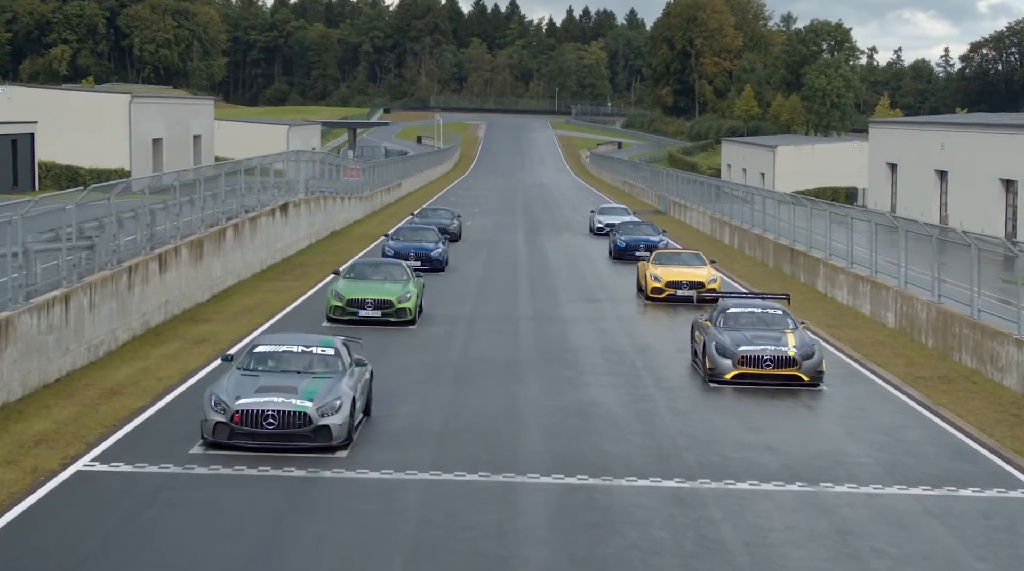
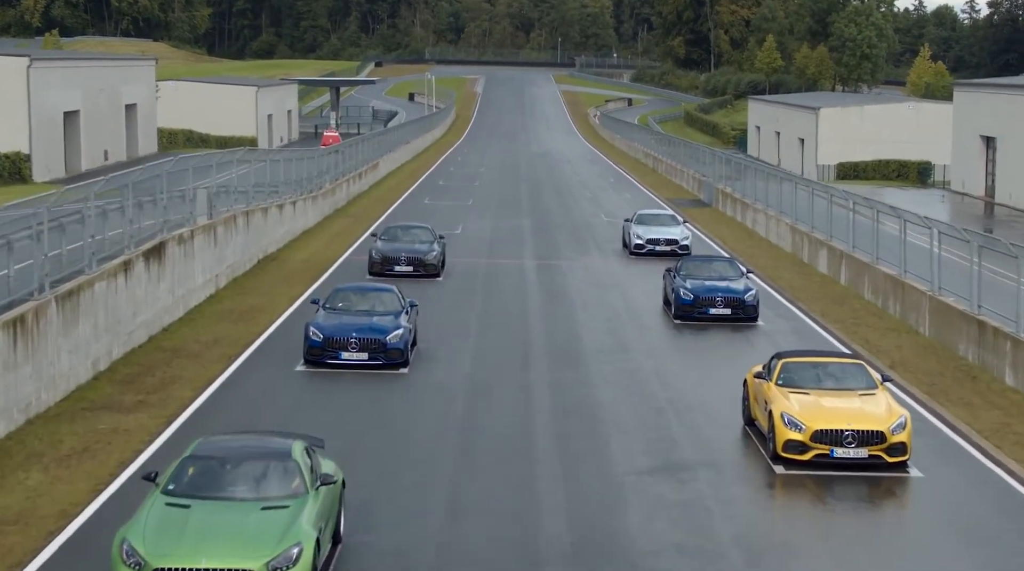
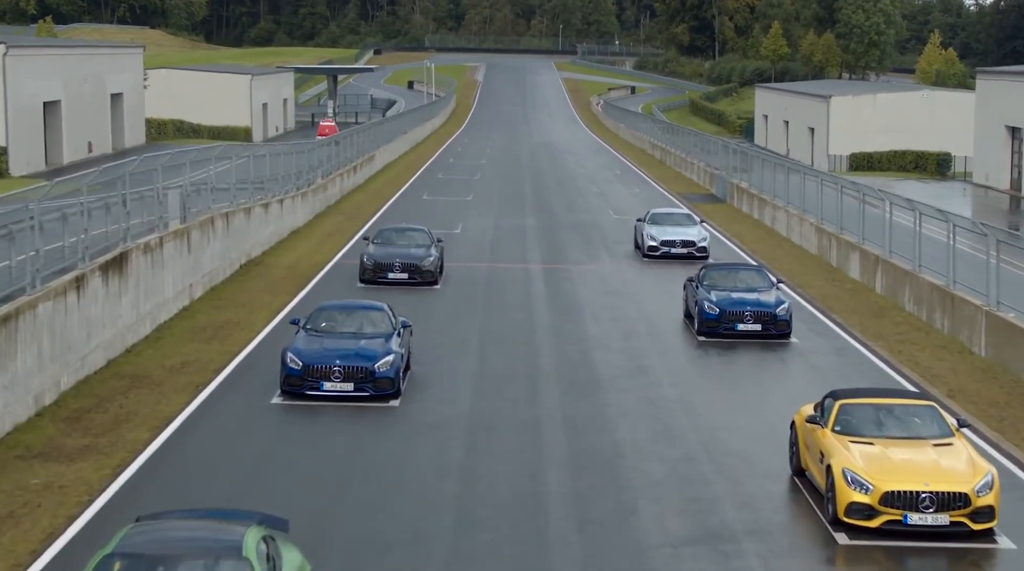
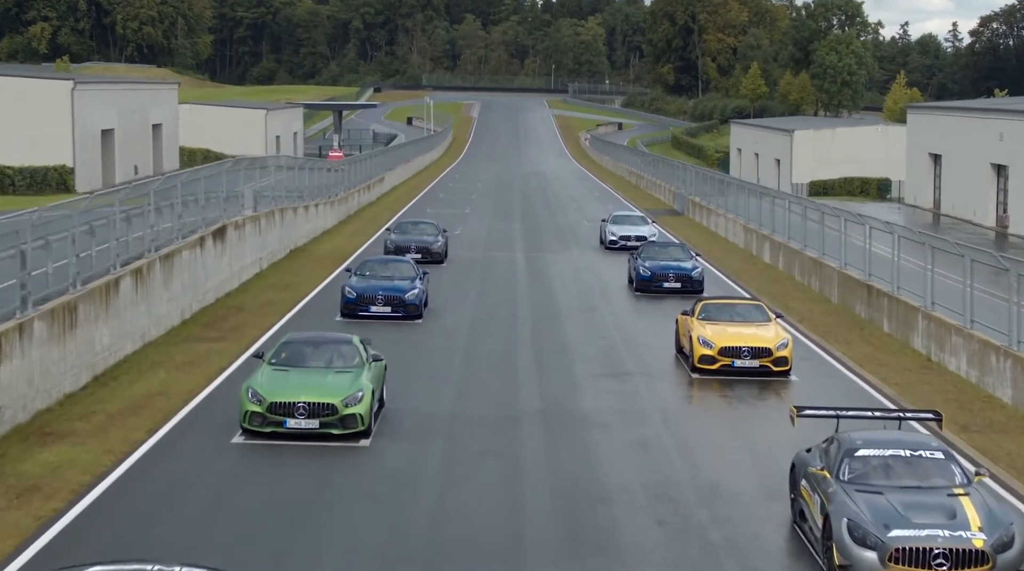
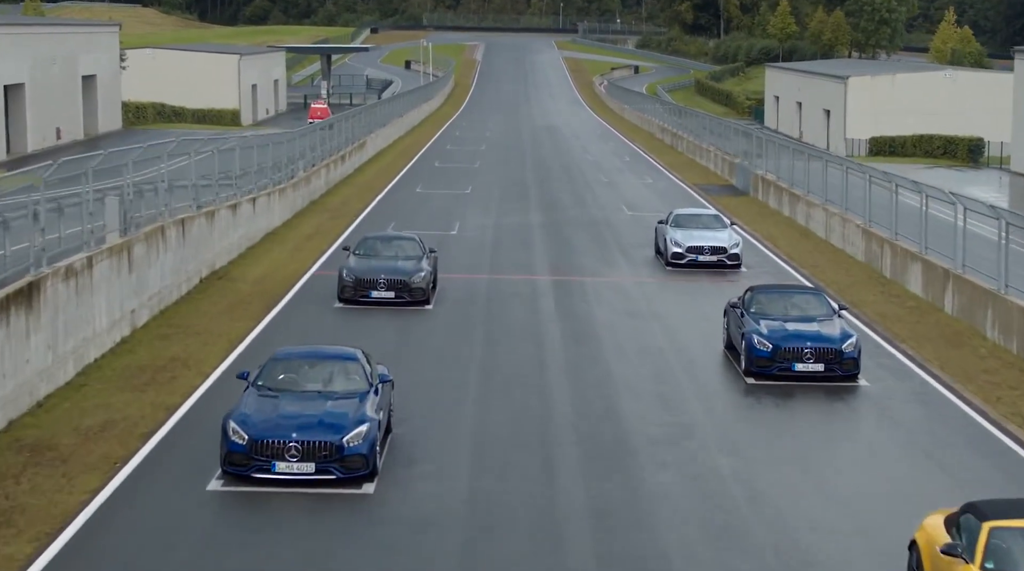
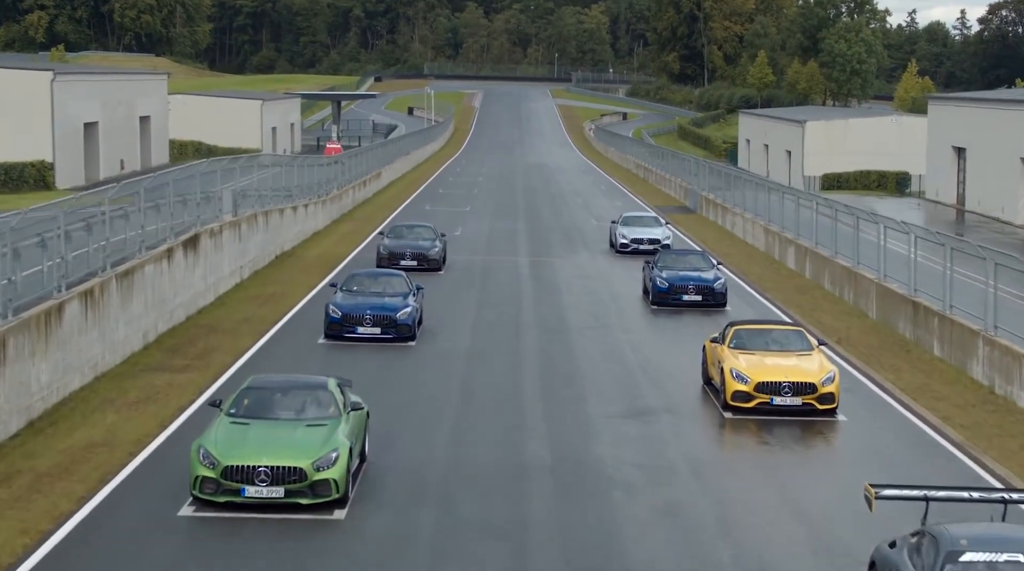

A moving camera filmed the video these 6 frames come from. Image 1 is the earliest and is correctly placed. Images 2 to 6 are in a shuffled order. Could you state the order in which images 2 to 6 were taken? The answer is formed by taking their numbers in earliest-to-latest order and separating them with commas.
4, 6, 2, 3, 5
